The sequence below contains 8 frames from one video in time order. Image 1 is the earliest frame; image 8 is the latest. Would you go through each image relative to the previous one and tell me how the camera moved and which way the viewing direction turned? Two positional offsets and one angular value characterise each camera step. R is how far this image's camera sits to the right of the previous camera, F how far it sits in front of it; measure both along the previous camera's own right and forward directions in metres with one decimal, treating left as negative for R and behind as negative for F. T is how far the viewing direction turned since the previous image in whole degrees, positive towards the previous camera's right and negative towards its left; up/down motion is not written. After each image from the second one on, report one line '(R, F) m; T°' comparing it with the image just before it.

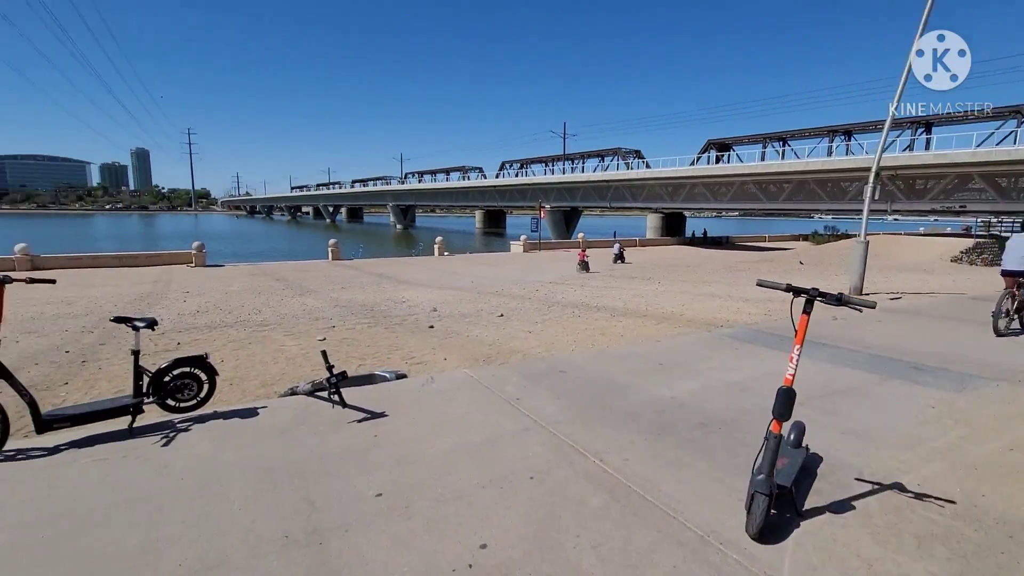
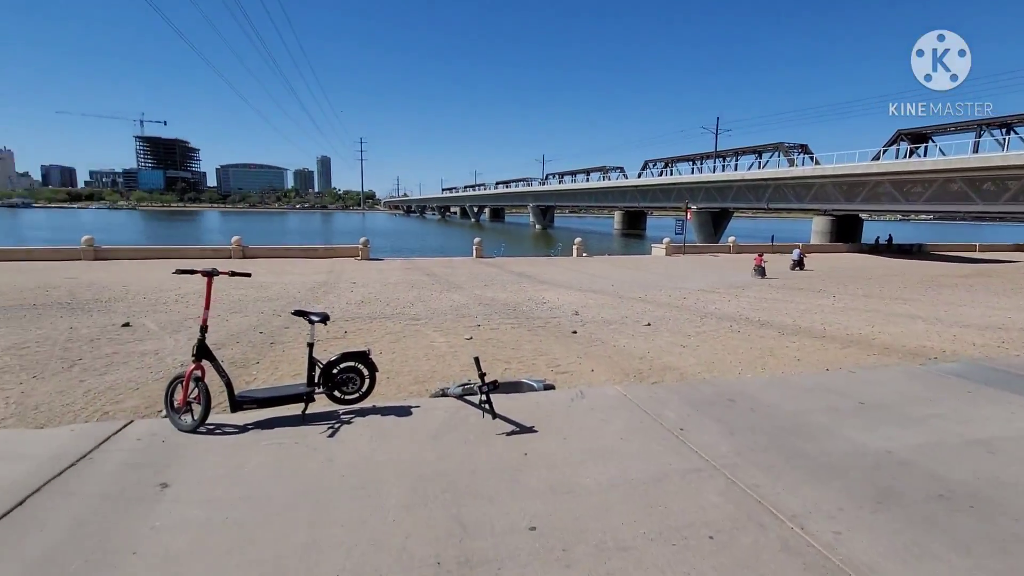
(-0.3, +0.4) m; -16°
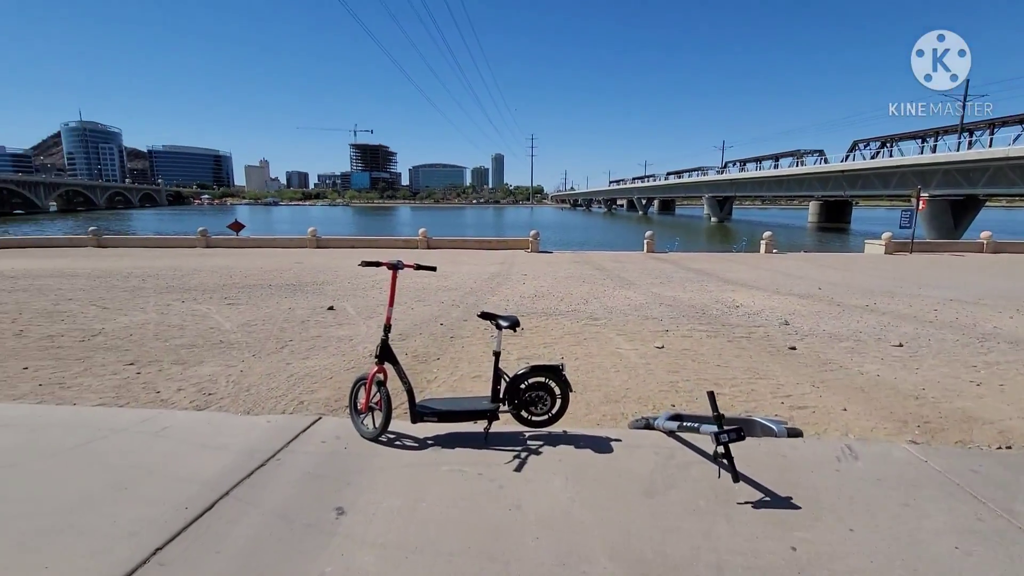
(-0.5, +0.9) m; -19°
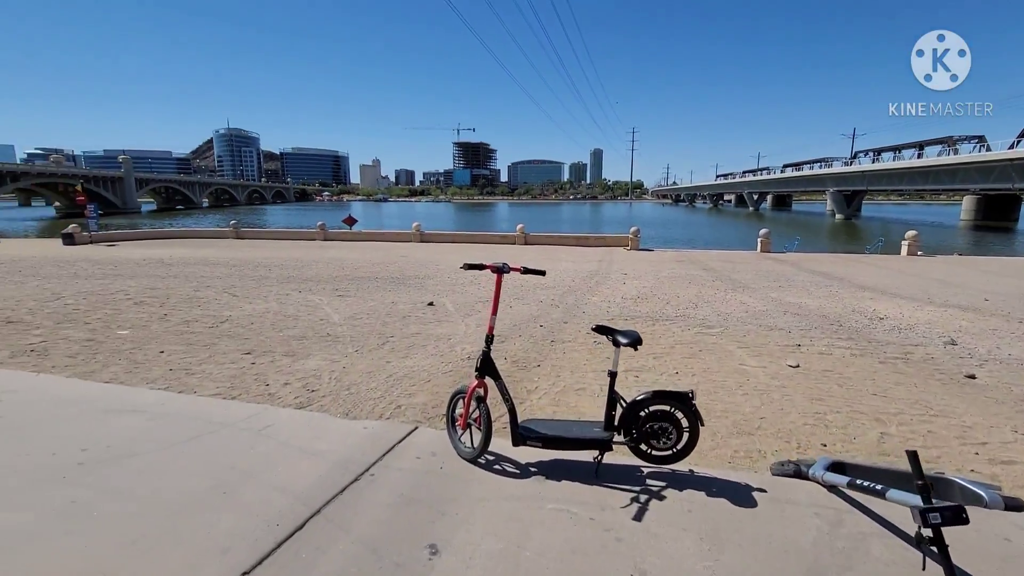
(-0.2, +0.4) m; -11°
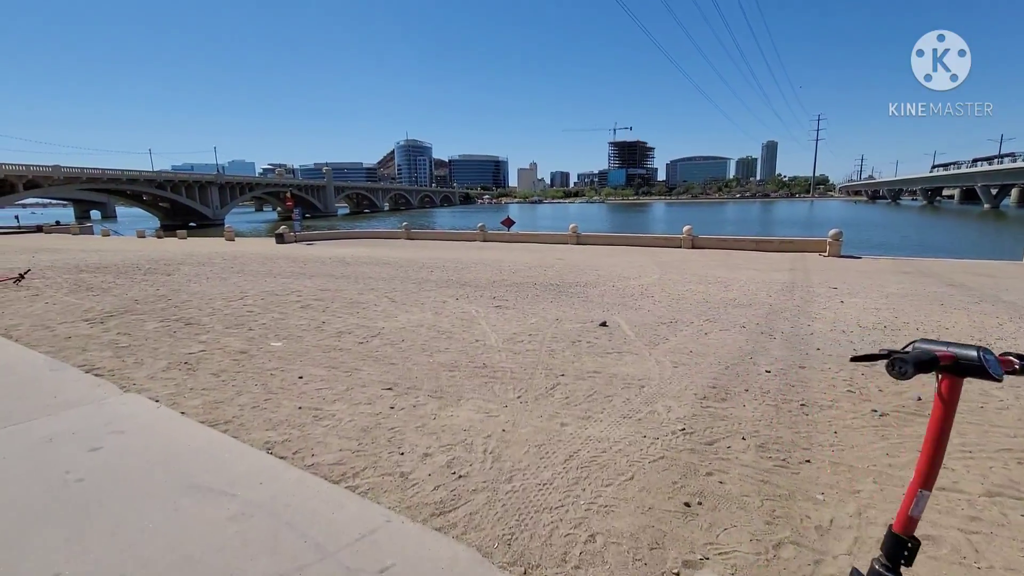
(-0.7, +1.7) m; -17°
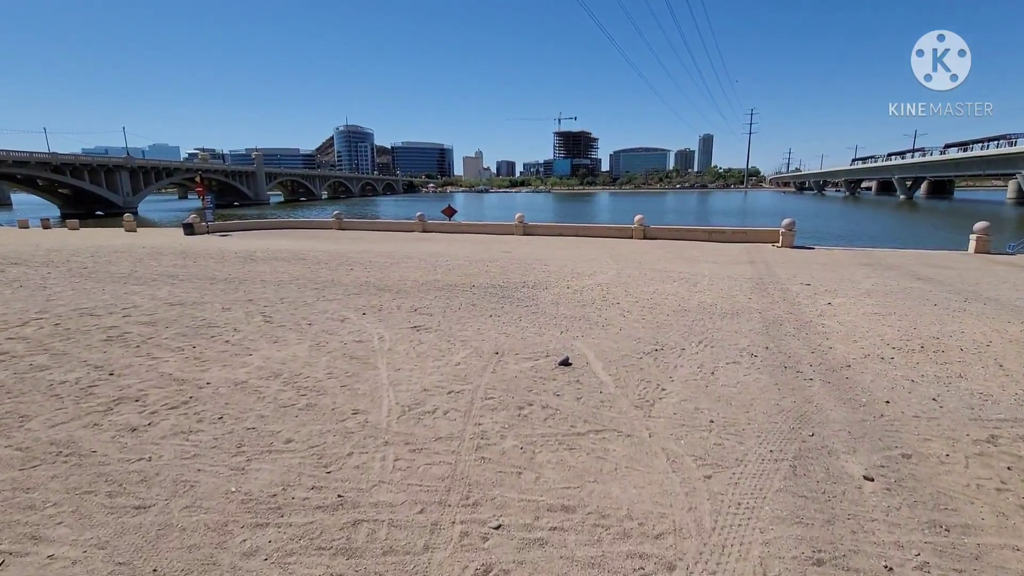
(+0.4, +2.7) m; +6°
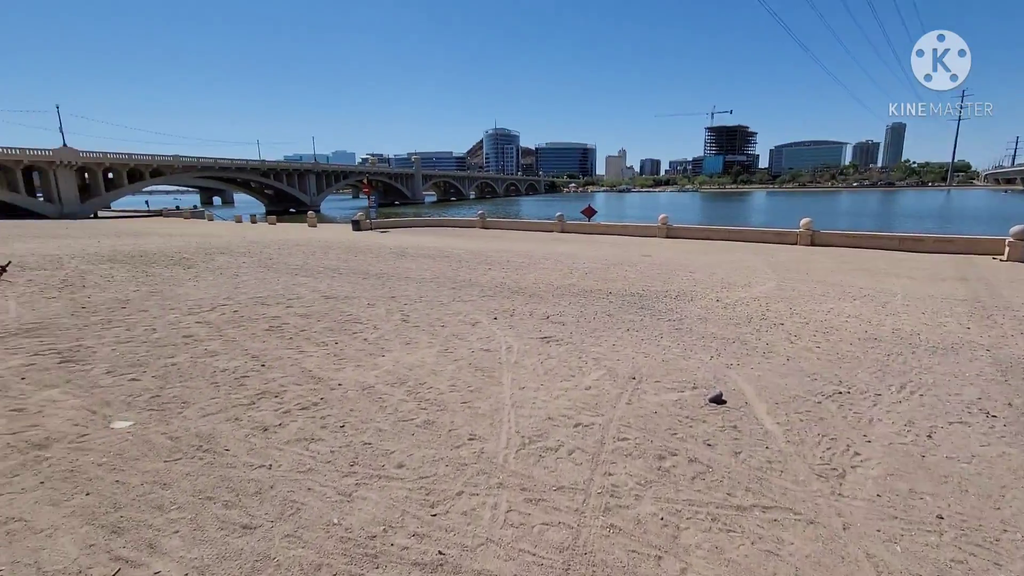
(-0.1, +0.6) m; -16°
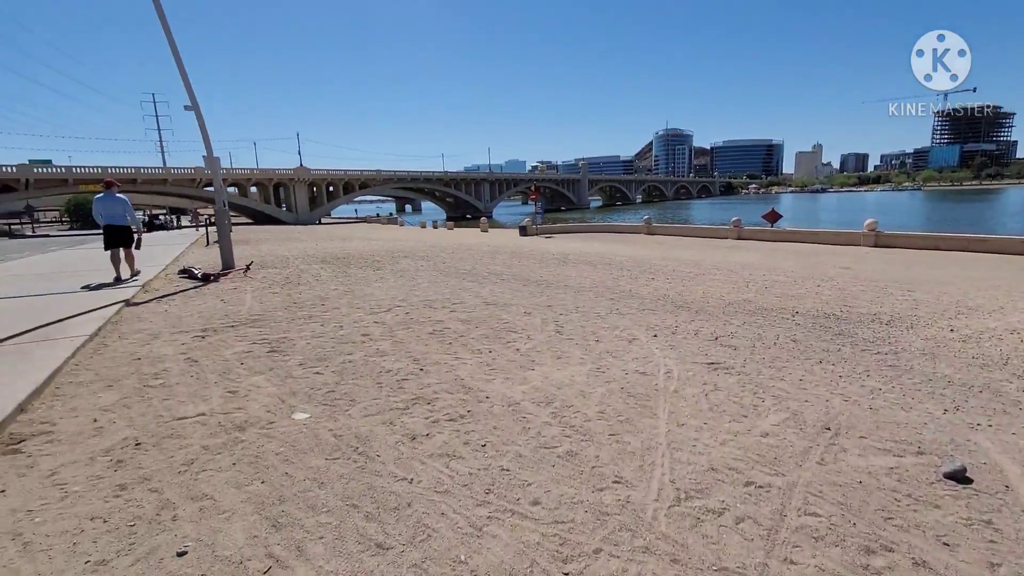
(0.0, +0.3) m; -19°
